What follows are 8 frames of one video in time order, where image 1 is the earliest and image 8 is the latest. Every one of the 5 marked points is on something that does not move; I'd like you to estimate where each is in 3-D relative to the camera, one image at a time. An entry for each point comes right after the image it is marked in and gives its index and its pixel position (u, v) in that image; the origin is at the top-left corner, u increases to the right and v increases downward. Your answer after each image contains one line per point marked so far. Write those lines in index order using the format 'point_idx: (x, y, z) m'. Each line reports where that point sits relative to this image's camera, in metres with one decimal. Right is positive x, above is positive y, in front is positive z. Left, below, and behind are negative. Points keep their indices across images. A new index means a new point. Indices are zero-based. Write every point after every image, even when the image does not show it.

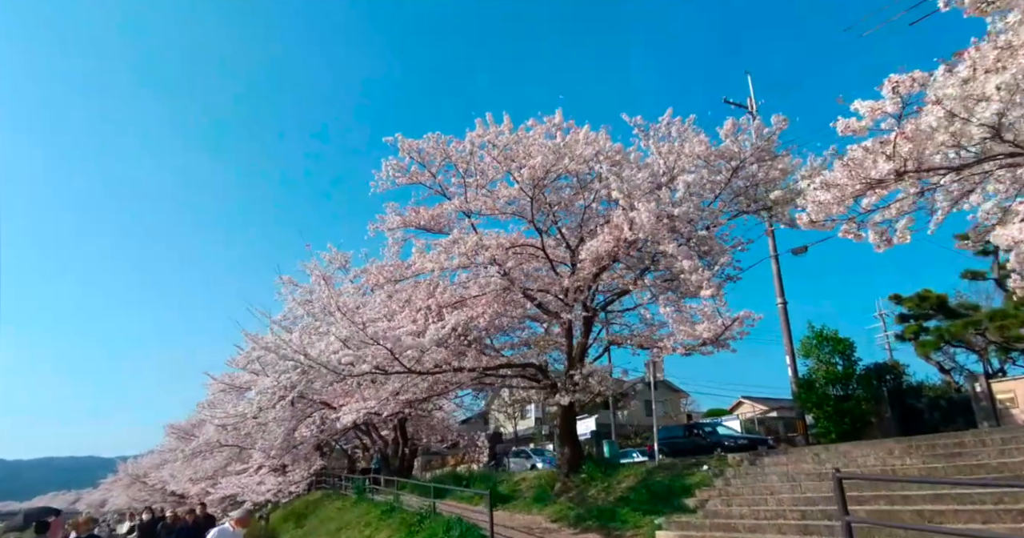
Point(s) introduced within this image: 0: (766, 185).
0: (+3.7, +1.2, +9.1) m
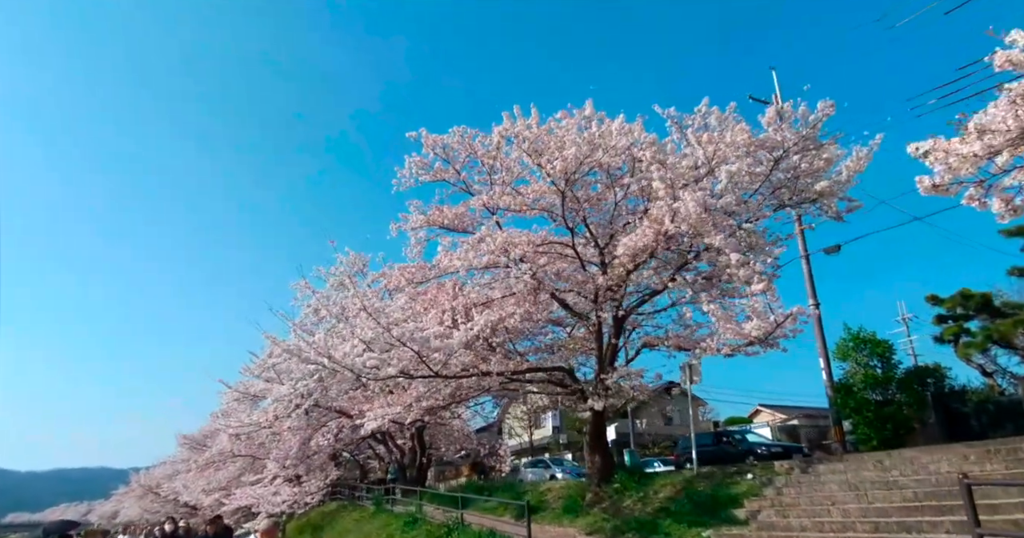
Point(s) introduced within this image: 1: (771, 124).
0: (+4.1, +1.3, +8.6) m
1: (+3.5, +2.0, +8.4) m
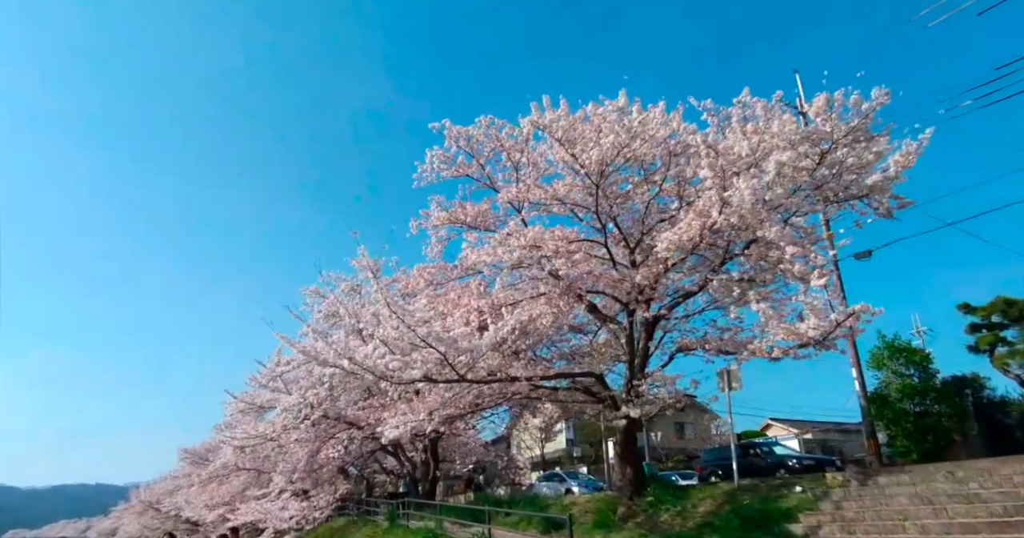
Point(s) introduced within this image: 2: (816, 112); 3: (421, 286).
0: (+4.6, +1.3, +8.1) m
1: (+4.0, +2.0, +7.9) m
2: (+3.9, +2.0, +7.9) m
3: (-1.4, -0.3, +9.8) m
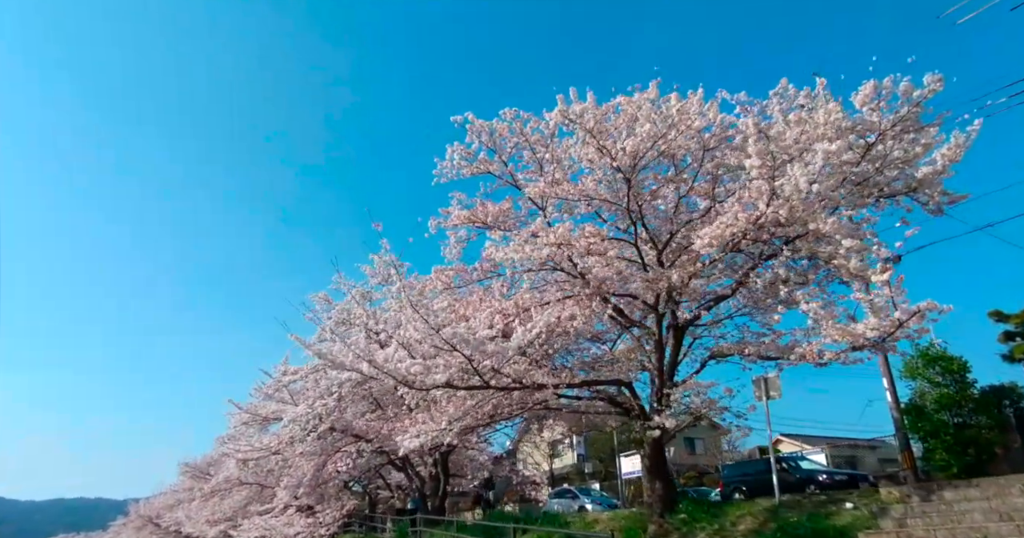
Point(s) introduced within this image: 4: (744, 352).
0: (+4.9, +1.3, +7.7) m
1: (+4.3, +2.0, +7.5) m
2: (+4.3, +2.0, +7.5) m
3: (-1.1, -0.3, +9.3) m
4: (+3.1, -1.1, +8.3) m
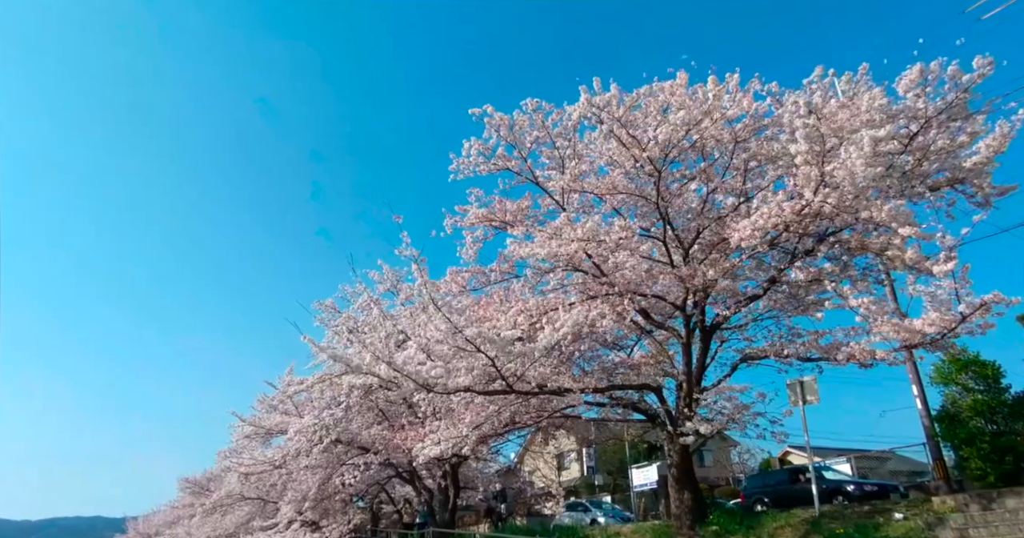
0: (+5.2, +1.4, +7.3) m
1: (+4.6, +2.1, +7.1) m
2: (+4.5, +2.1, +7.1) m
3: (-0.8, -0.3, +8.8) m
4: (+3.4, -1.1, +7.9) m
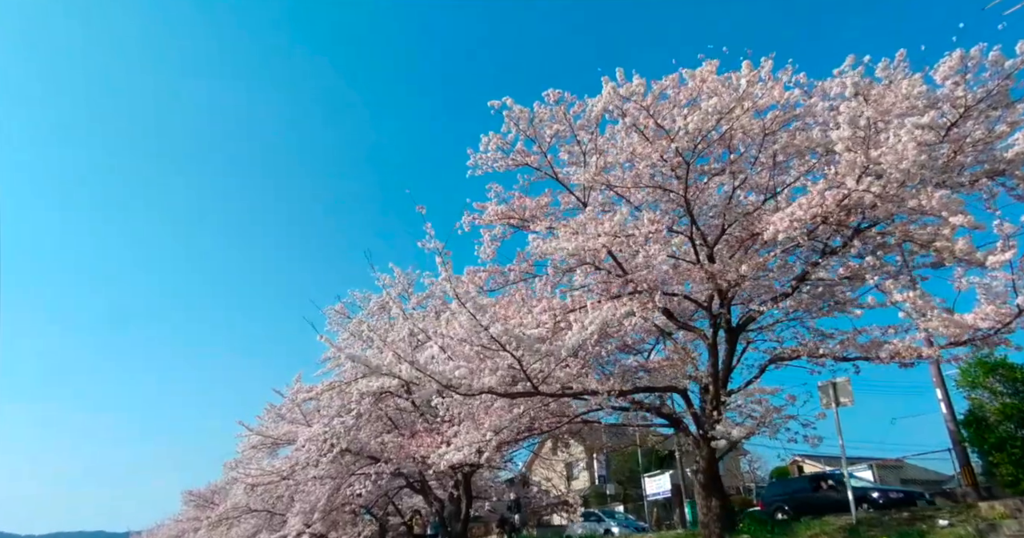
0: (+5.5, +1.4, +7.0) m
1: (+4.8, +2.1, +6.8) m
2: (+4.8, +2.2, +6.8) m
3: (-0.5, -0.3, +8.6) m
4: (+3.7, -1.0, +7.6) m
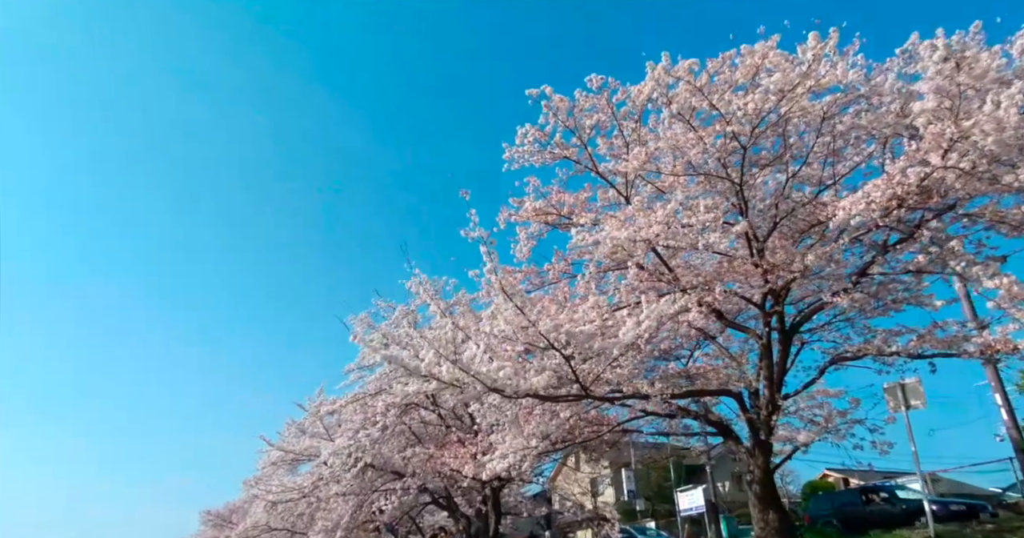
0: (+5.9, +1.6, +6.5) m
1: (+5.3, +2.3, +6.3) m
2: (+5.2, +2.3, +6.3) m
3: (0.0, -0.3, +8.1) m
4: (+4.2, -0.9, +7.0) m
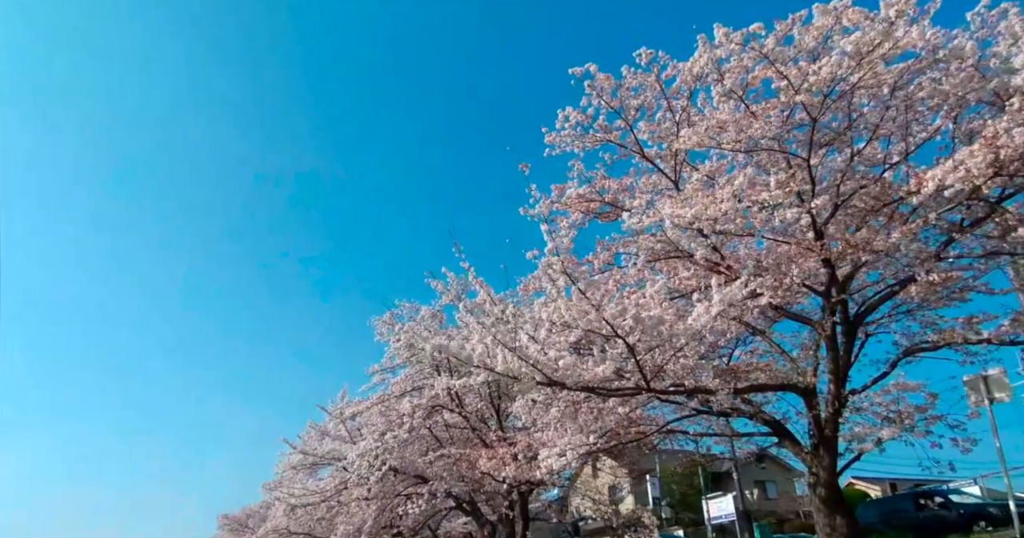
0: (+6.4, +1.8, +5.9) m
1: (+5.8, +2.5, +5.8) m
2: (+5.7, +2.5, +5.7) m
3: (+0.5, -0.1, +7.6) m
4: (+4.7, -0.7, +6.4) m
